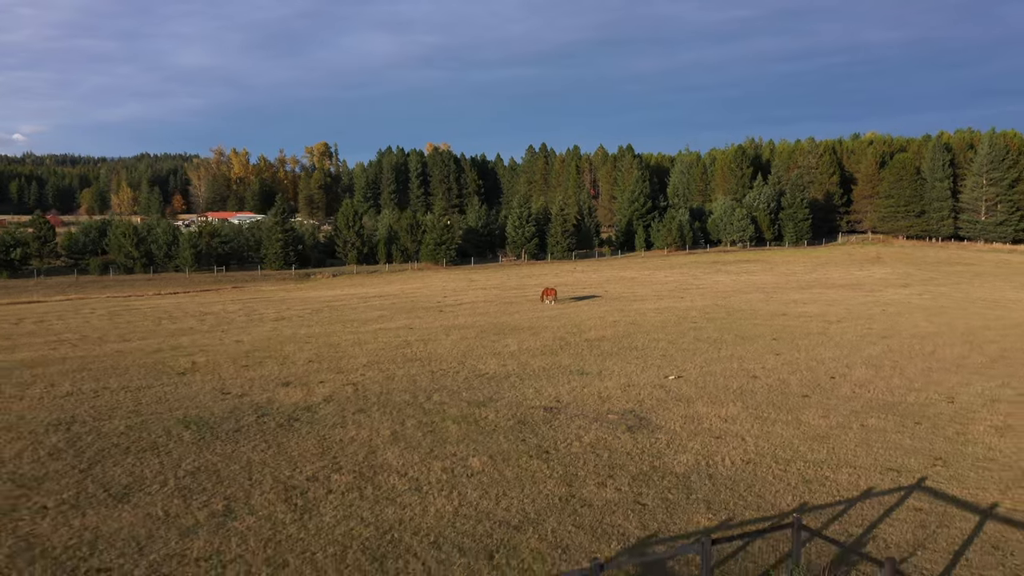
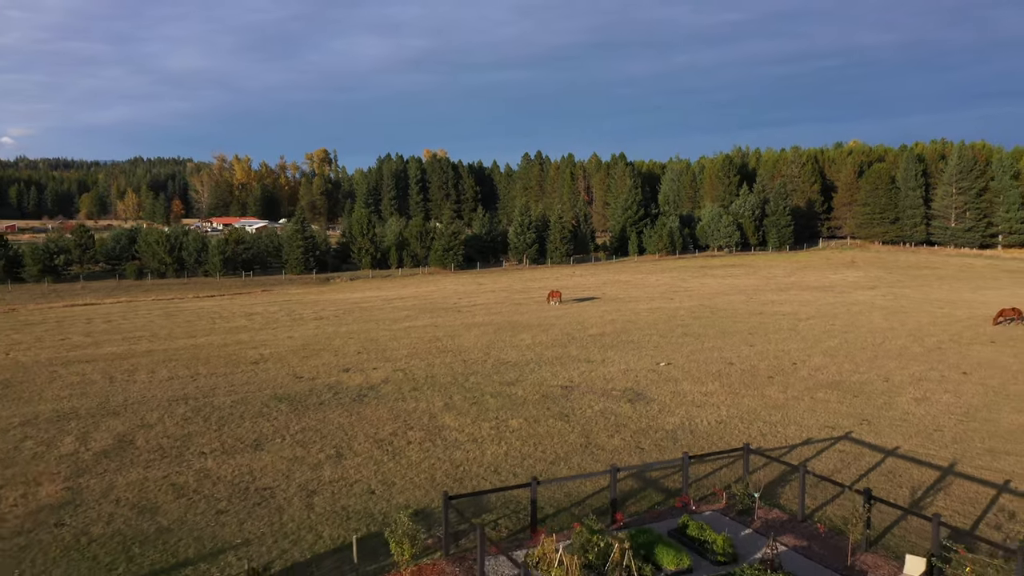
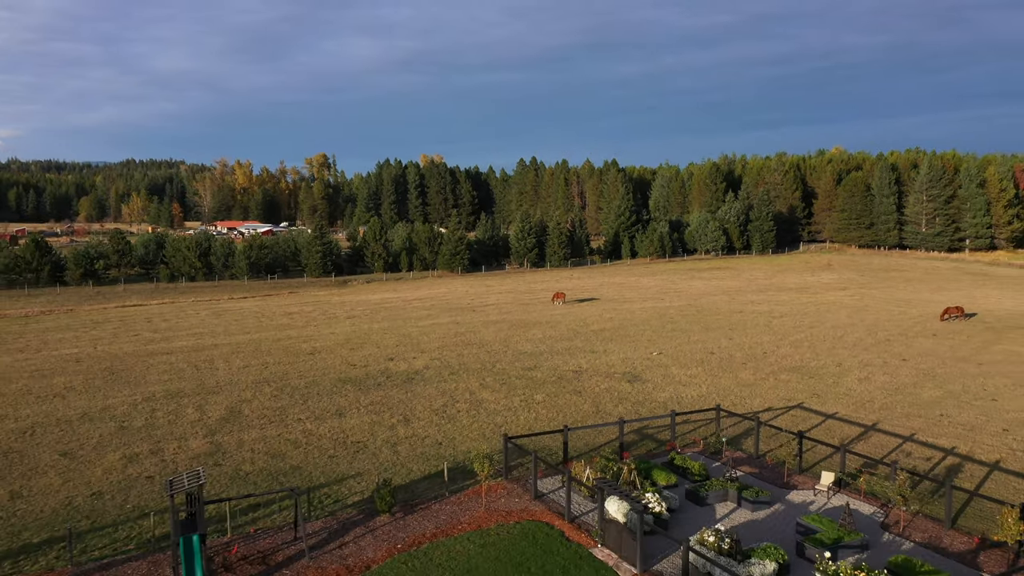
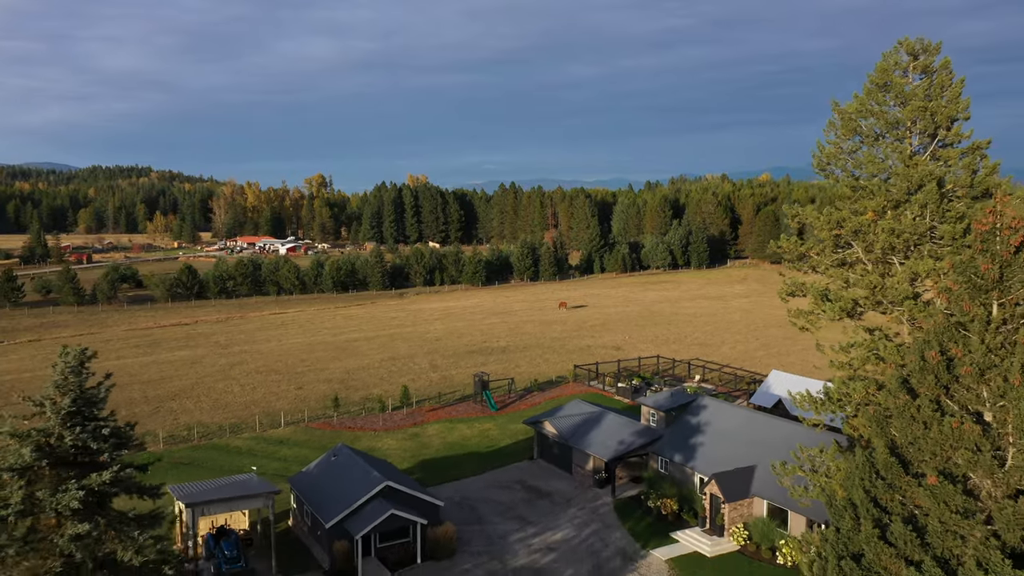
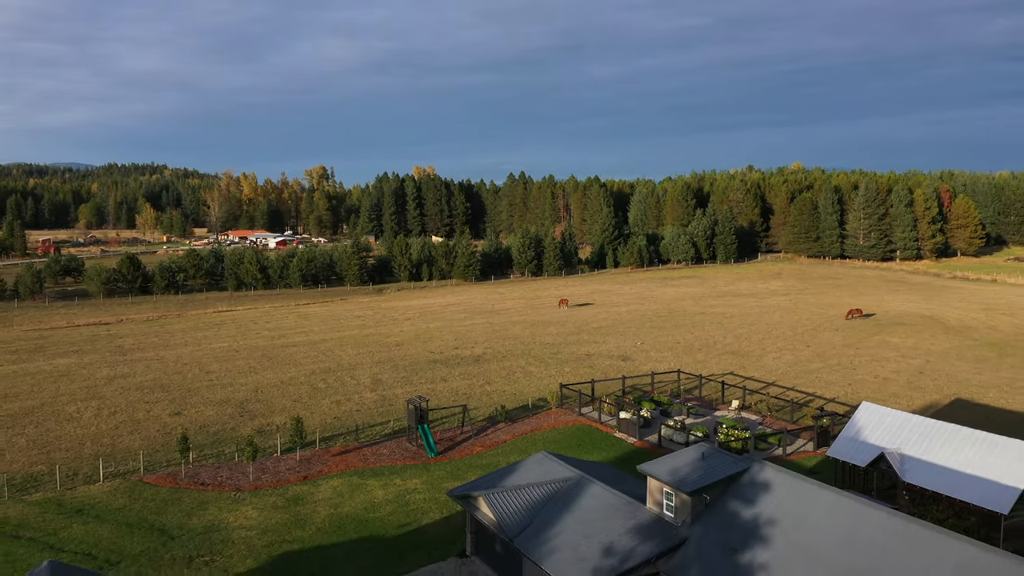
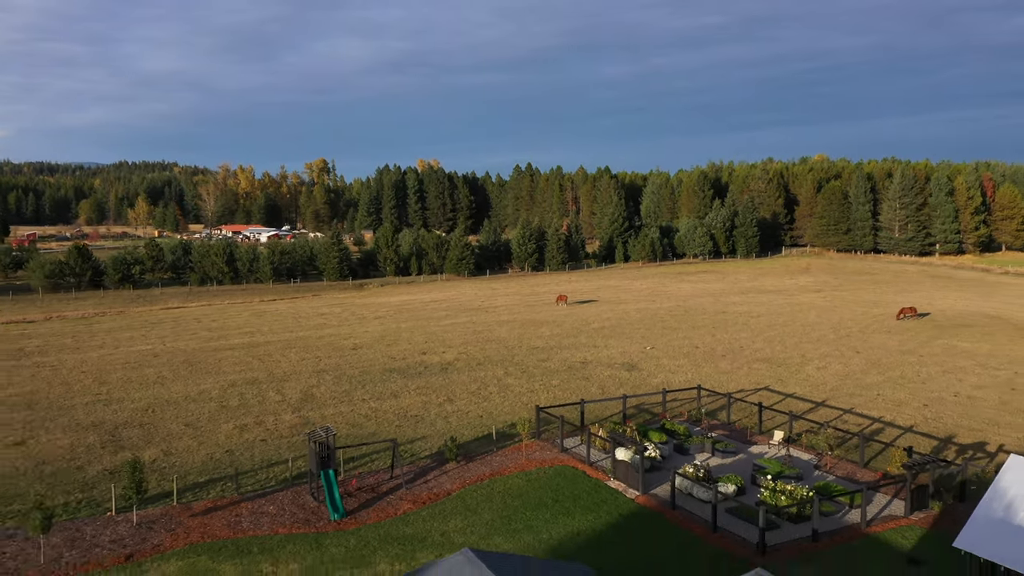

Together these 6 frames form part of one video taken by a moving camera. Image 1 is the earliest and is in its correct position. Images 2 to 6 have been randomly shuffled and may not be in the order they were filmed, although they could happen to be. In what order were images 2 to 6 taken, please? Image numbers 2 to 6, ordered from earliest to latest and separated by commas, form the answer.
2, 3, 6, 5, 4
